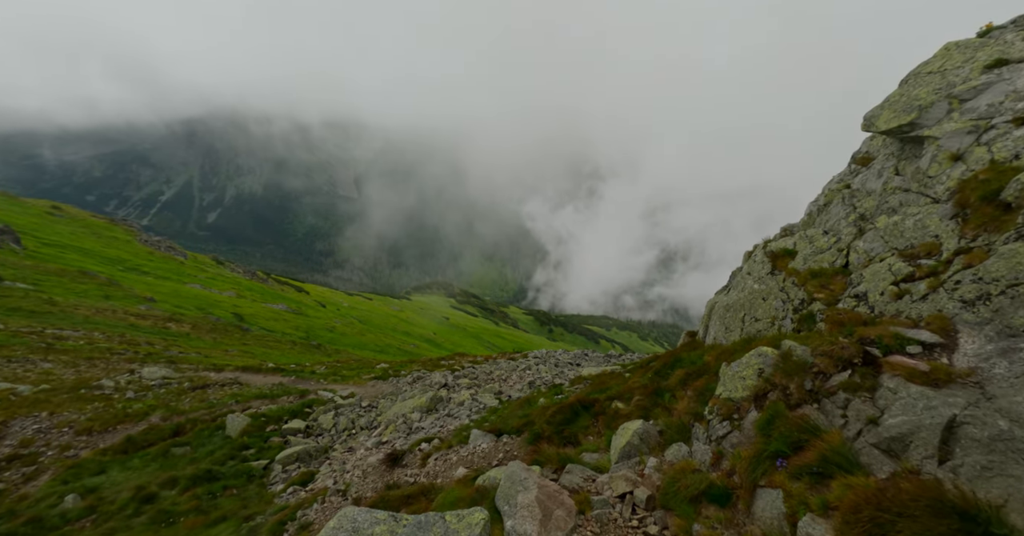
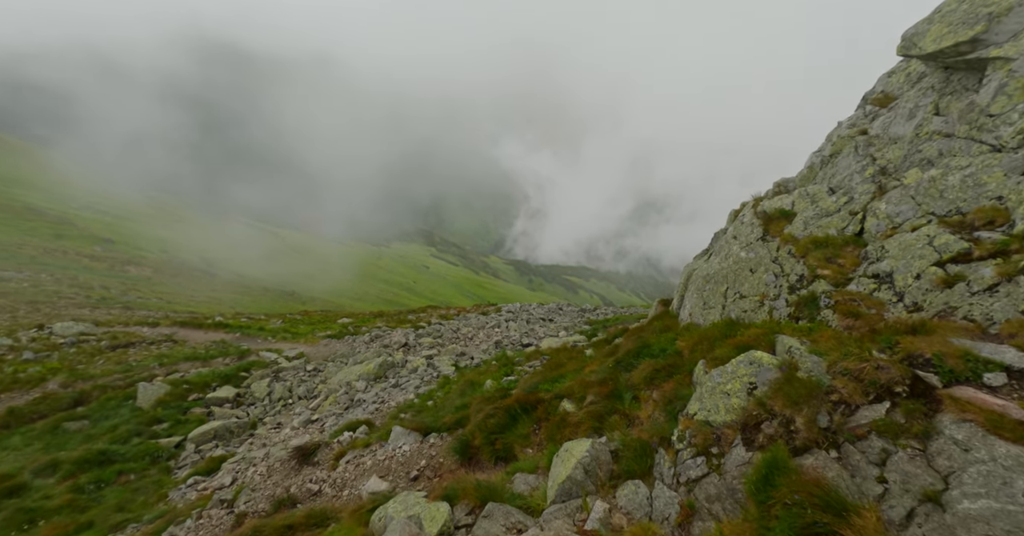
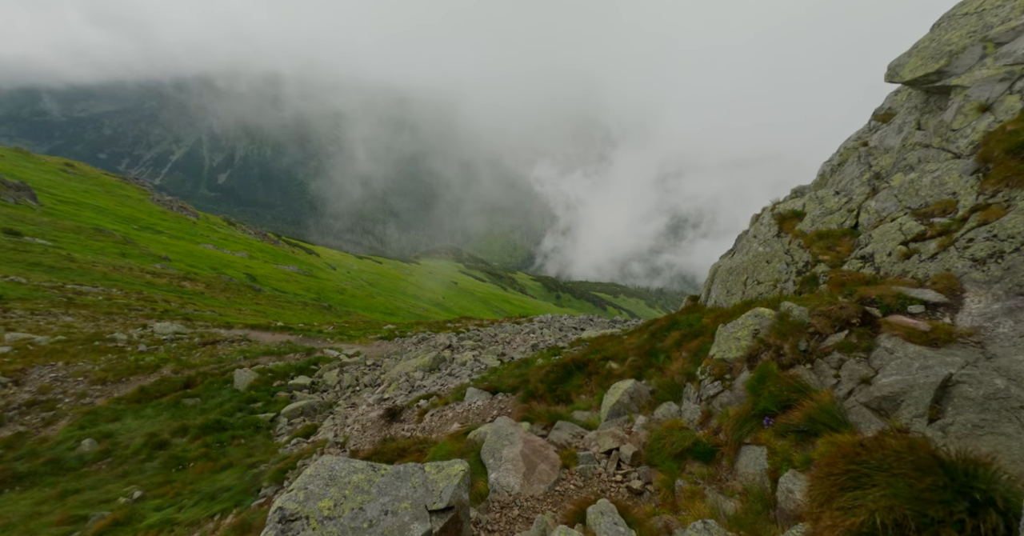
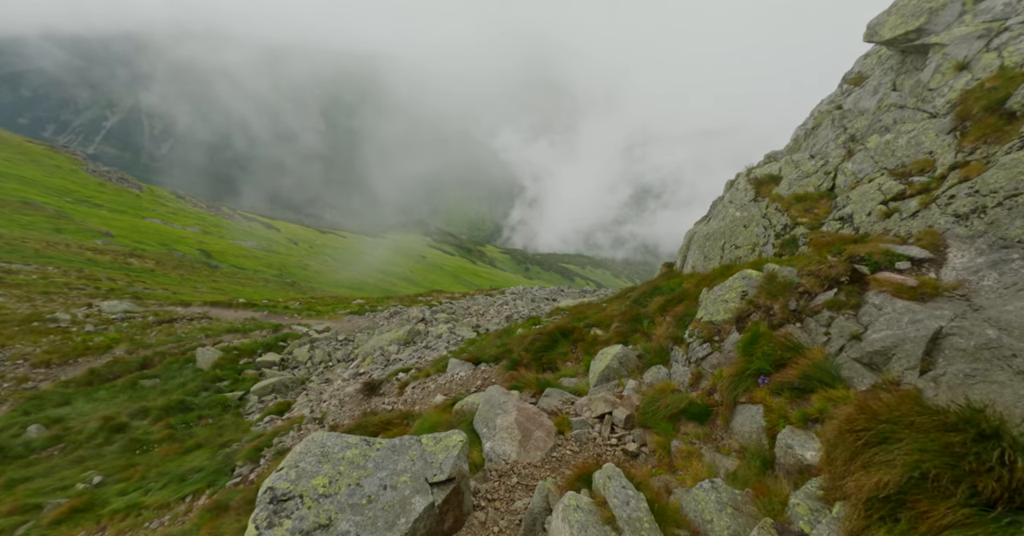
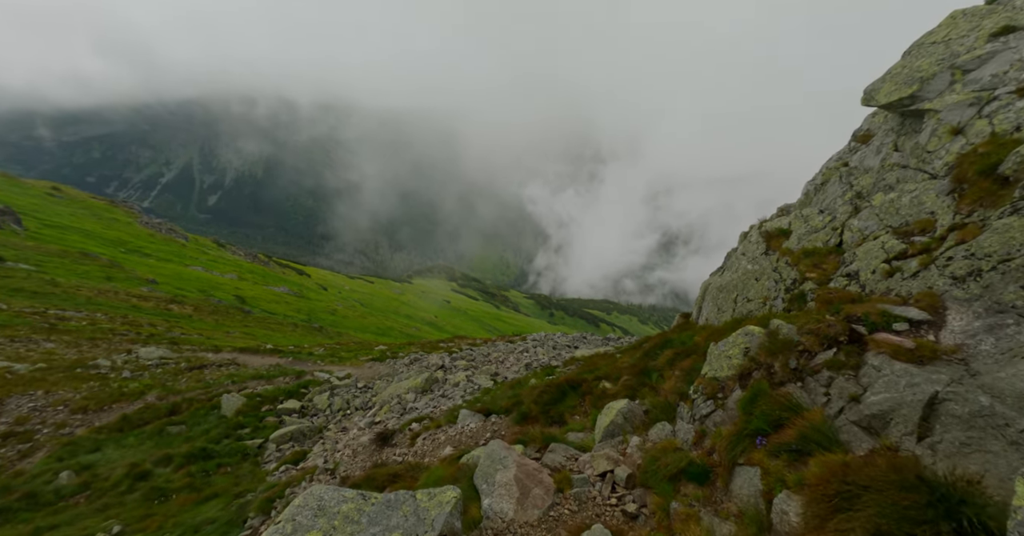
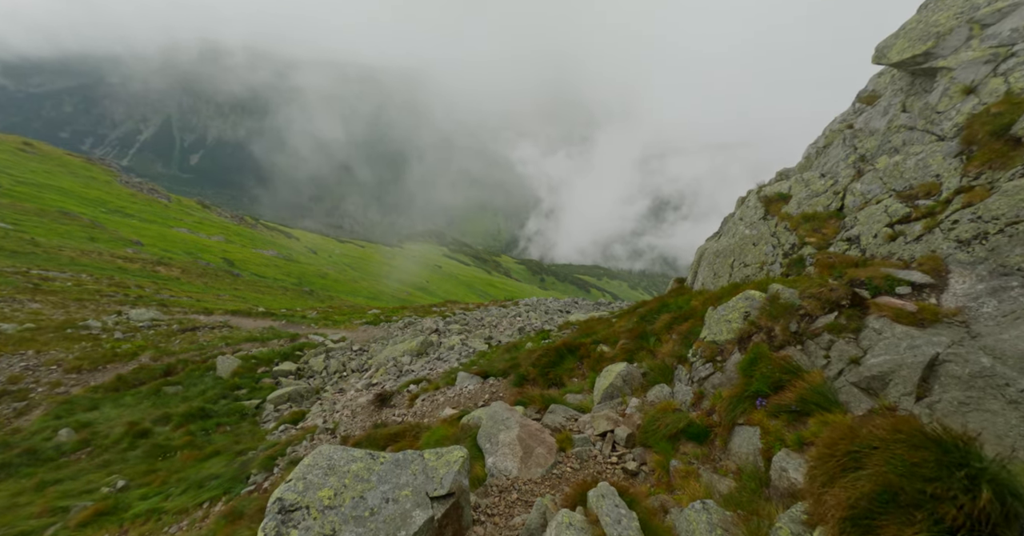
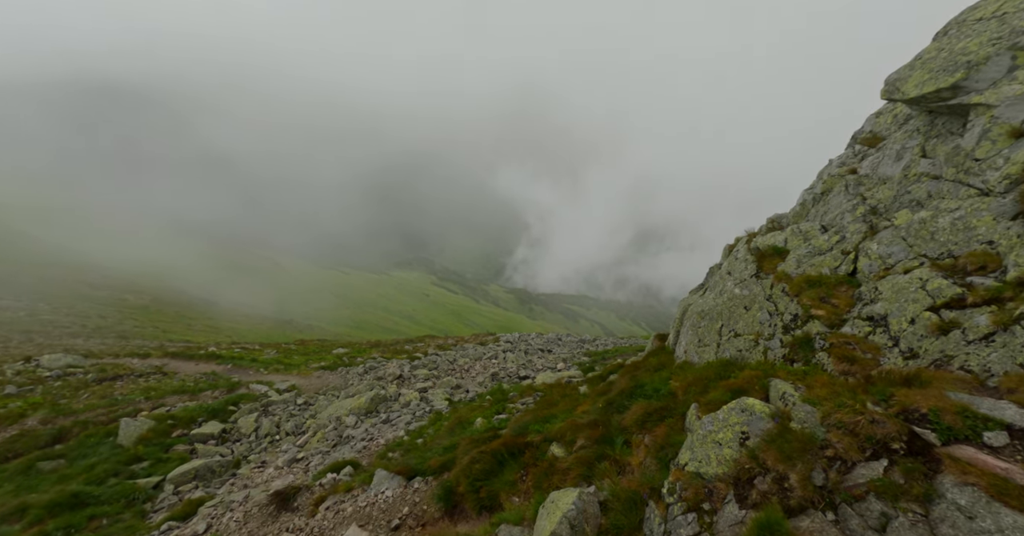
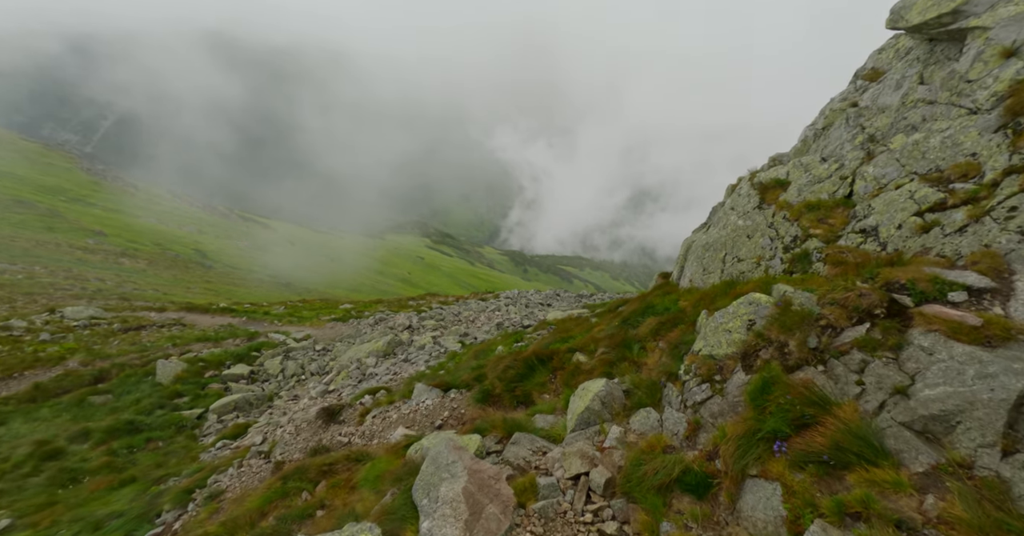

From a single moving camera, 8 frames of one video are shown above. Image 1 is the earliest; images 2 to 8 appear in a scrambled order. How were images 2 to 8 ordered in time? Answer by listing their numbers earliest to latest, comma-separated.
5, 3, 6, 4, 8, 2, 7
